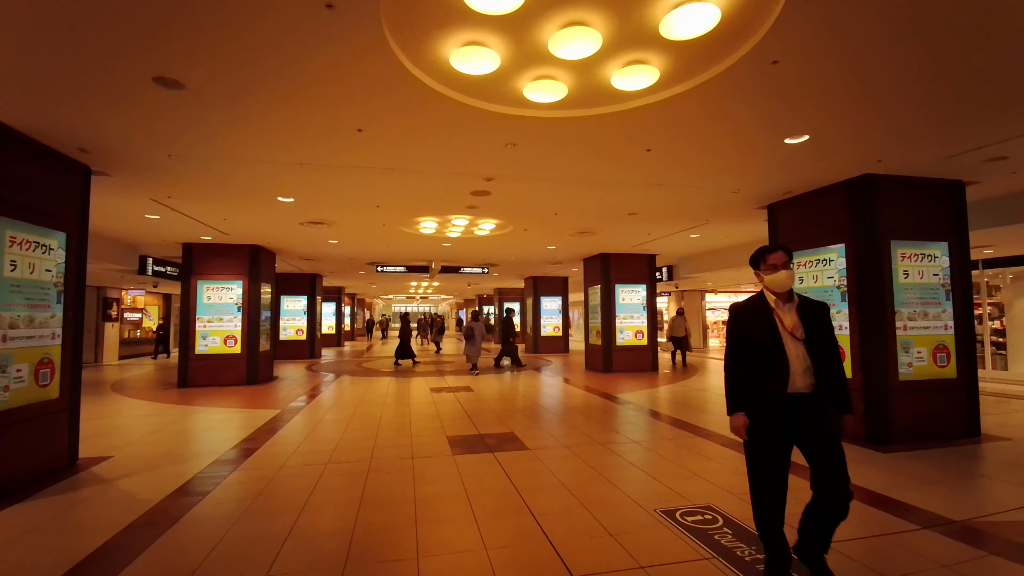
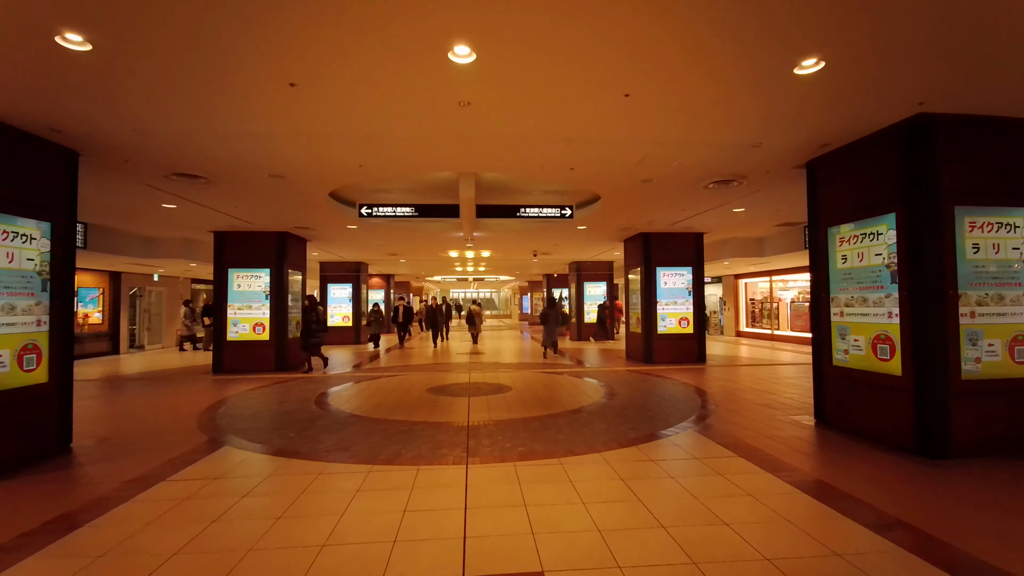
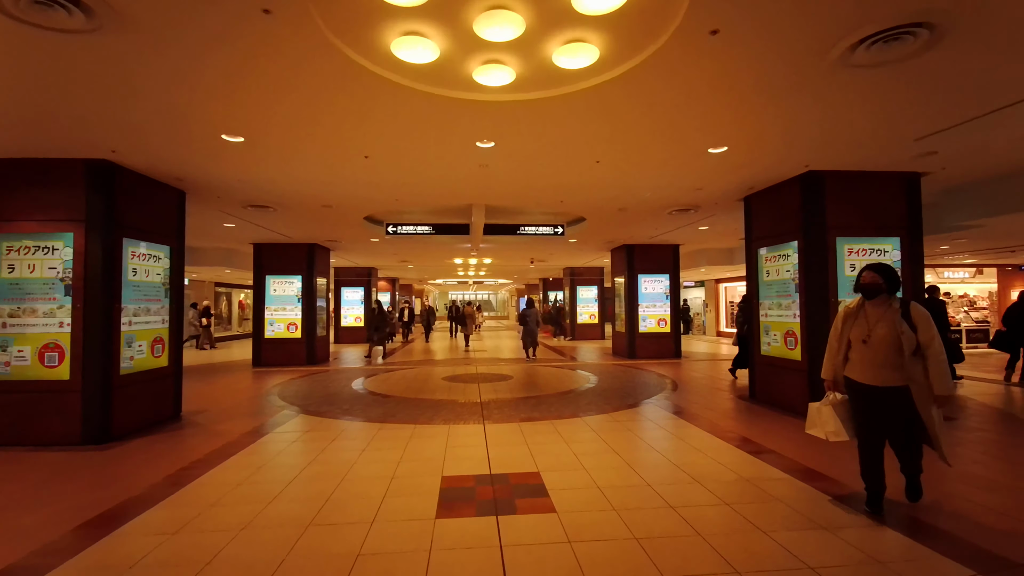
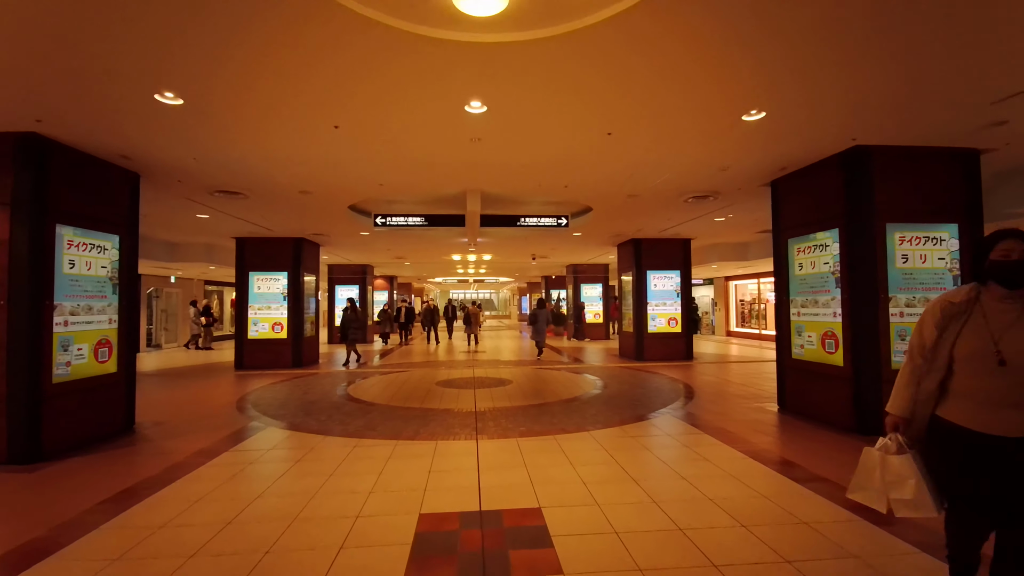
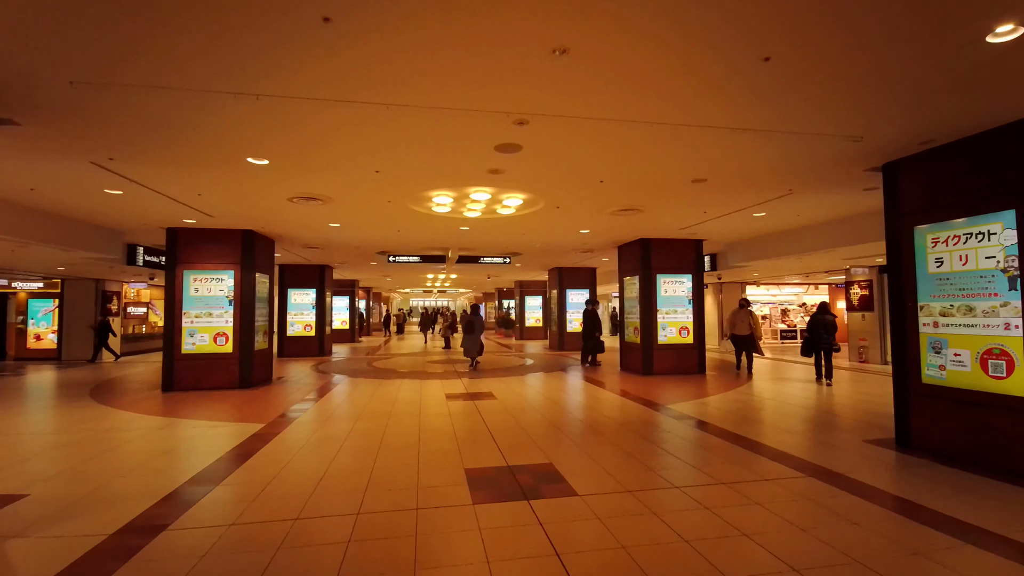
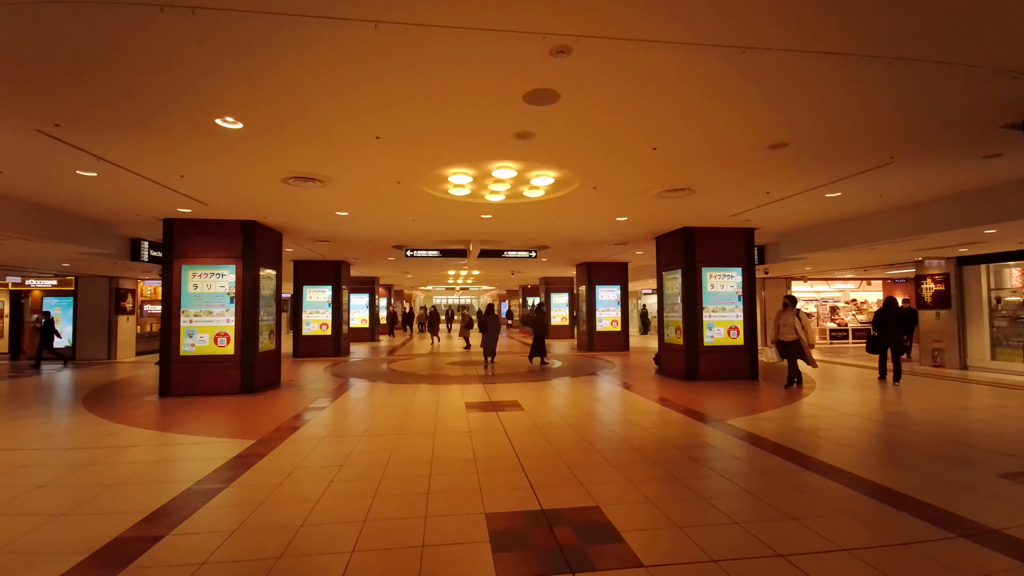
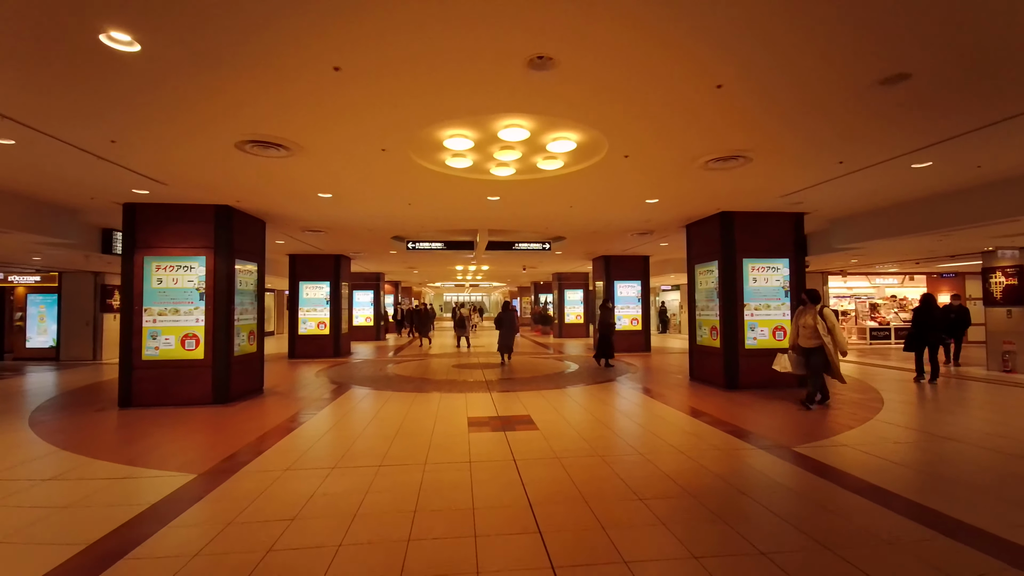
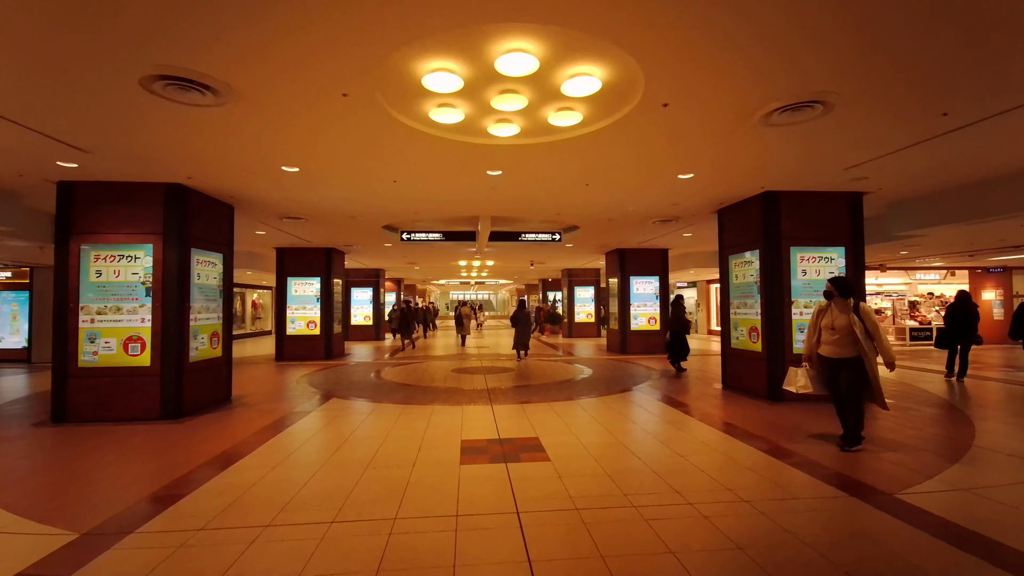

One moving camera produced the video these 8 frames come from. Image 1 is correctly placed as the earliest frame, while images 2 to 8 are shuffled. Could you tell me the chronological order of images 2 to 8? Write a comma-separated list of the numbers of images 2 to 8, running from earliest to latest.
5, 6, 7, 8, 3, 4, 2
